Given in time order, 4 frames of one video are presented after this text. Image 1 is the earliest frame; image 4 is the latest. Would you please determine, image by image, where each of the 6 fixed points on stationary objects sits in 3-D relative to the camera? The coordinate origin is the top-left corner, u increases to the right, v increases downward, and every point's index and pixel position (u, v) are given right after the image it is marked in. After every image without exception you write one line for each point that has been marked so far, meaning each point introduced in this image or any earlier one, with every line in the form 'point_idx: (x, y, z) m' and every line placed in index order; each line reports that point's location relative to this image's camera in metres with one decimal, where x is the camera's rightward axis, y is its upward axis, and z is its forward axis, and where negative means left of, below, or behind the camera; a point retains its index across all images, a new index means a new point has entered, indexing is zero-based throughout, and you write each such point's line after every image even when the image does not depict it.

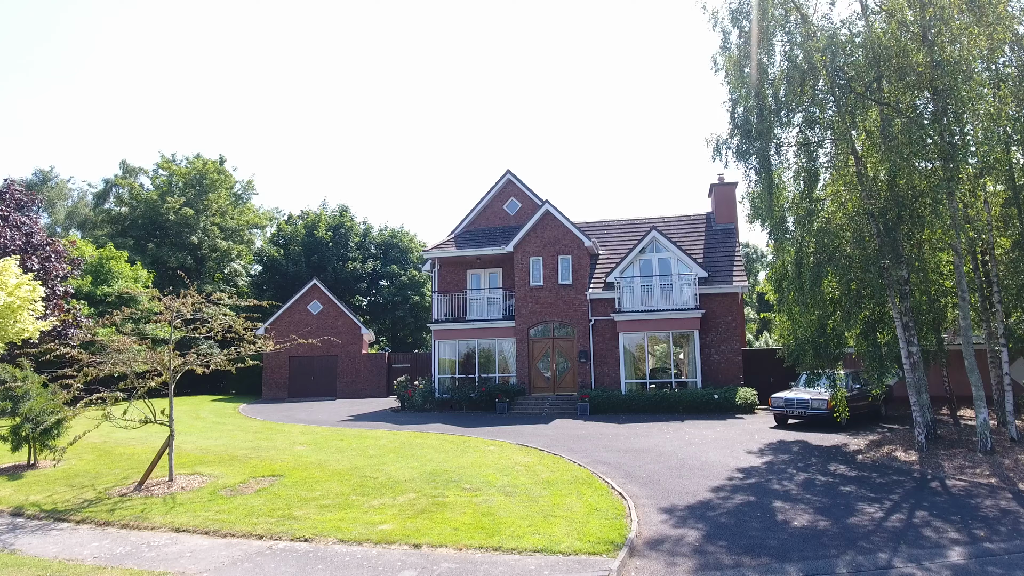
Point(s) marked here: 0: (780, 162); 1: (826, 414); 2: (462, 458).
0: (+5.6, +2.7, +14.7) m
1: (+8.1, -3.3, +17.8) m
2: (-1.0, -3.3, +13.4) m
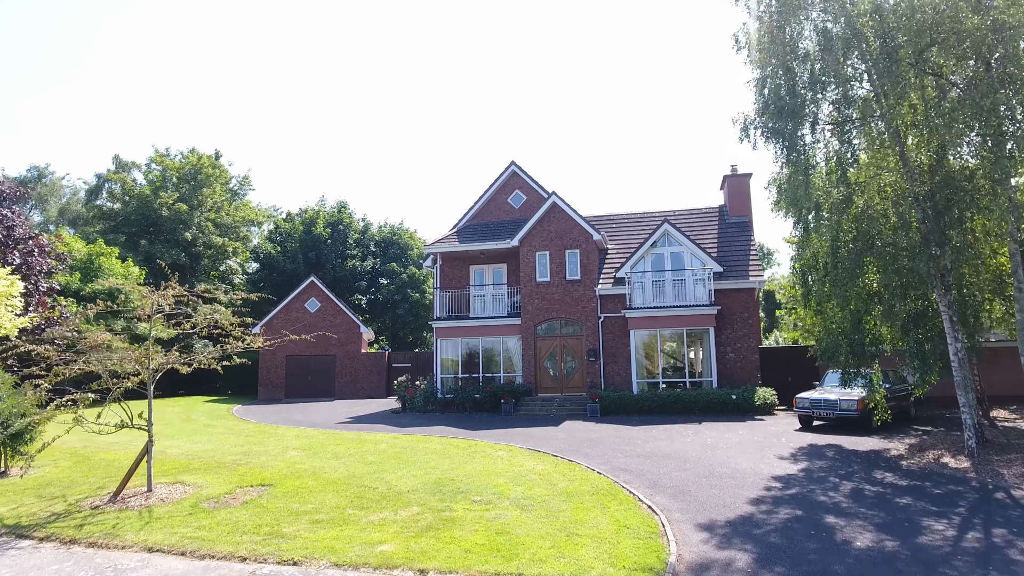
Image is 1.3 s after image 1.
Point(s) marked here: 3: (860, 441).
0: (+5.8, +2.9, +13.6) m
1: (+8.3, -3.1, +16.7) m
2: (-0.7, -3.1, +12.3) m
3: (+7.6, -3.3, +15.1) m
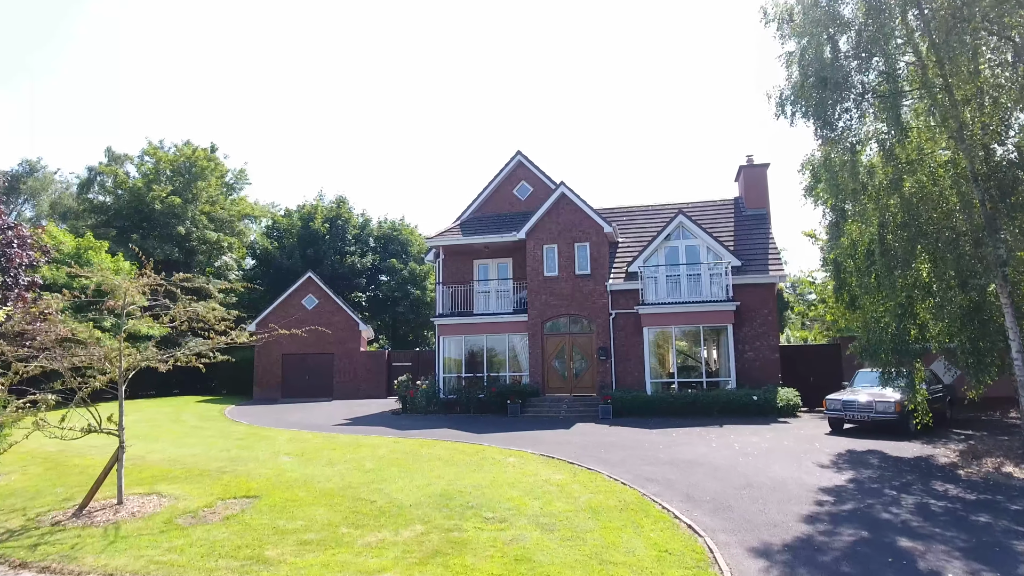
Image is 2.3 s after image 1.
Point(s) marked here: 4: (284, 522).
0: (+6.1, +3.0, +12.3) m
1: (+8.5, -2.9, +15.5) m
2: (-0.5, -3.0, +11.1) m
3: (+7.8, -3.2, +13.9) m
4: (-2.9, -3.0, +8.8) m
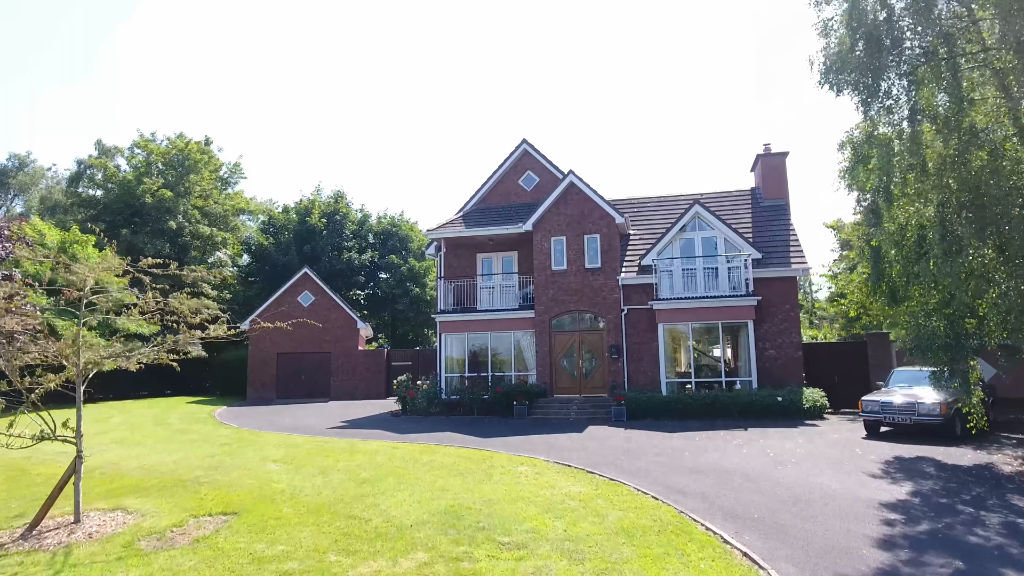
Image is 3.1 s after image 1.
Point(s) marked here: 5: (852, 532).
0: (+6.3, +3.2, +11.0) m
1: (+8.7, -2.7, +14.2) m
2: (-0.3, -2.8, +9.8) m
3: (+8.0, -3.0, +12.6) m
4: (-2.7, -2.8, +7.5) m
5: (+3.7, -2.7, +7.6) m
